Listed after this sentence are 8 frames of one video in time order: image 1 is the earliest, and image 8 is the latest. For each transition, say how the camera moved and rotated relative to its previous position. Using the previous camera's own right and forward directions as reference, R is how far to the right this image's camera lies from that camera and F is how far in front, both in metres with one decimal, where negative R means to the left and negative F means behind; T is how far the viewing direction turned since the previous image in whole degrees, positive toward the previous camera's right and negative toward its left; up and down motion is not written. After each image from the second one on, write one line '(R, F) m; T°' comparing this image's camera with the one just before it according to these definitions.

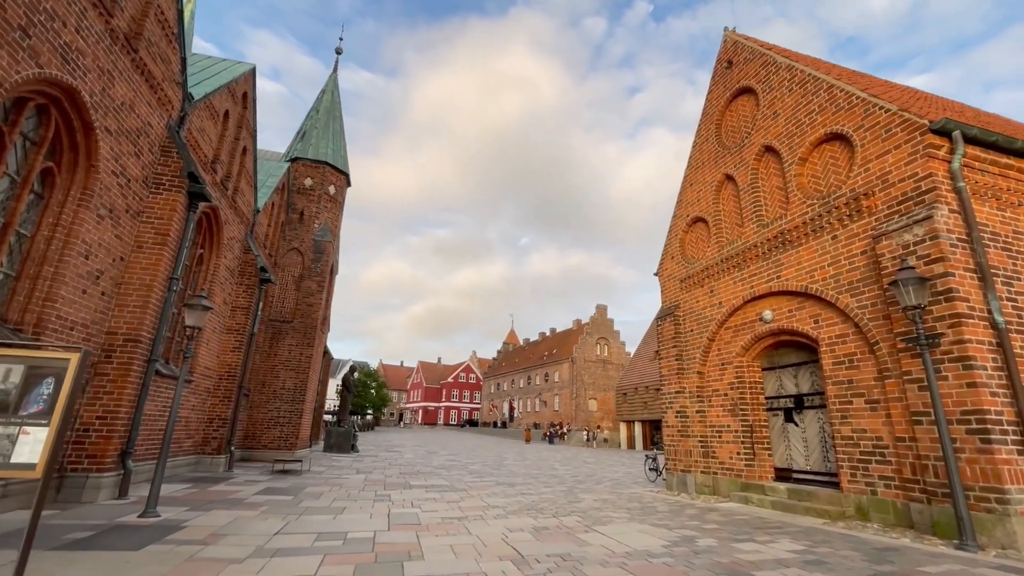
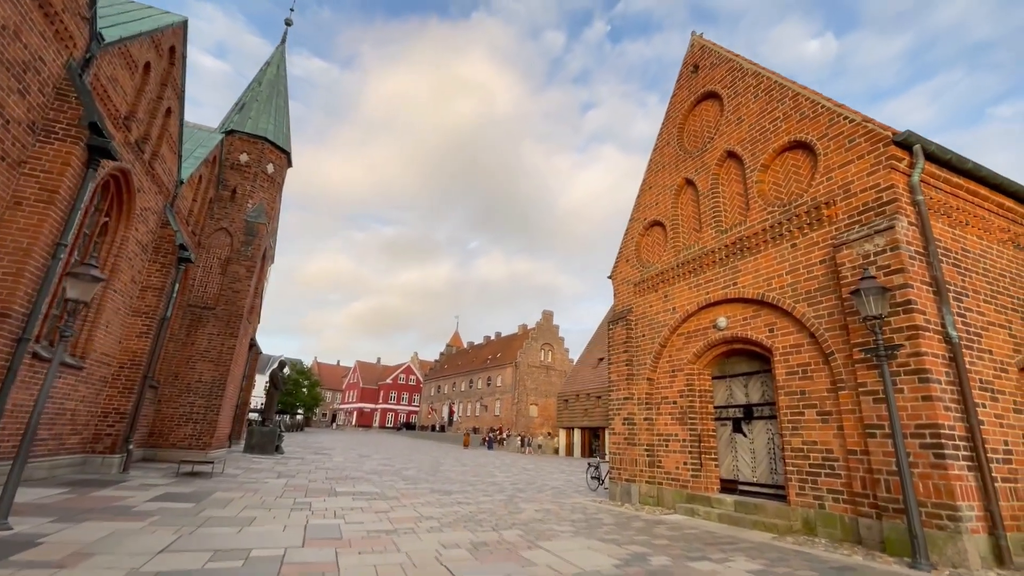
(0.0, +0.6) m; +6°
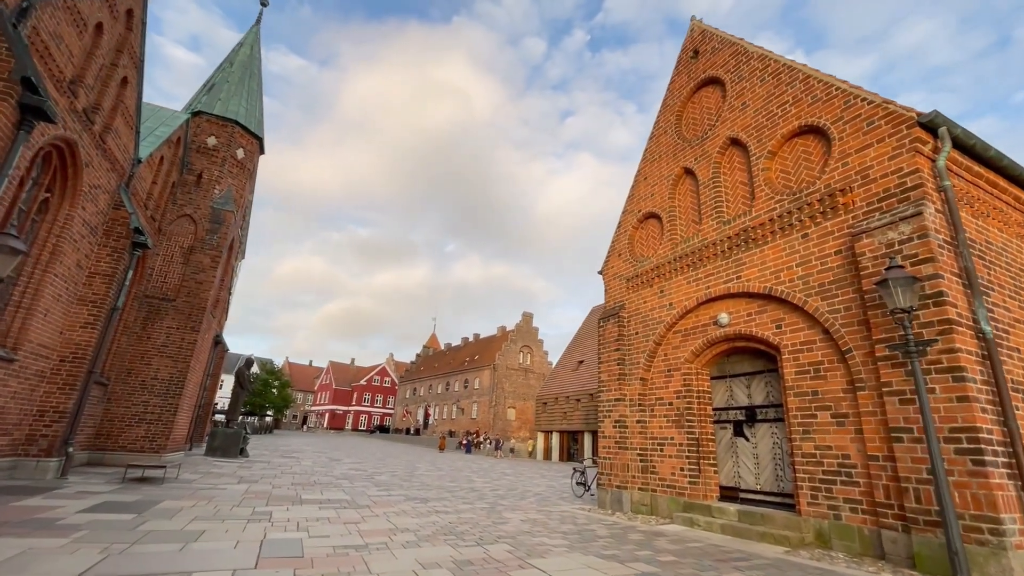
(-0.2, +0.6) m; +3°
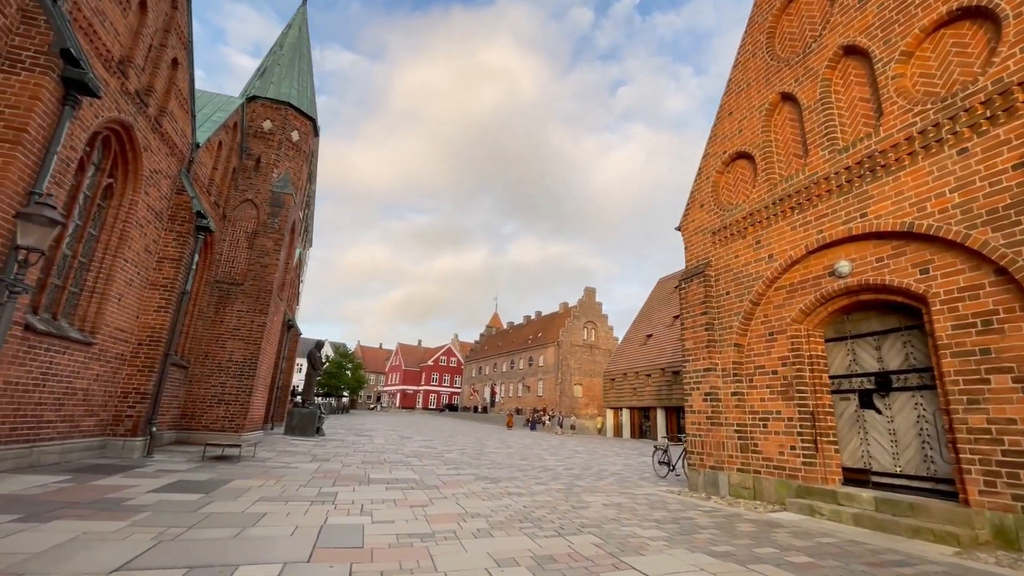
(-0.2, +0.8) m; -7°
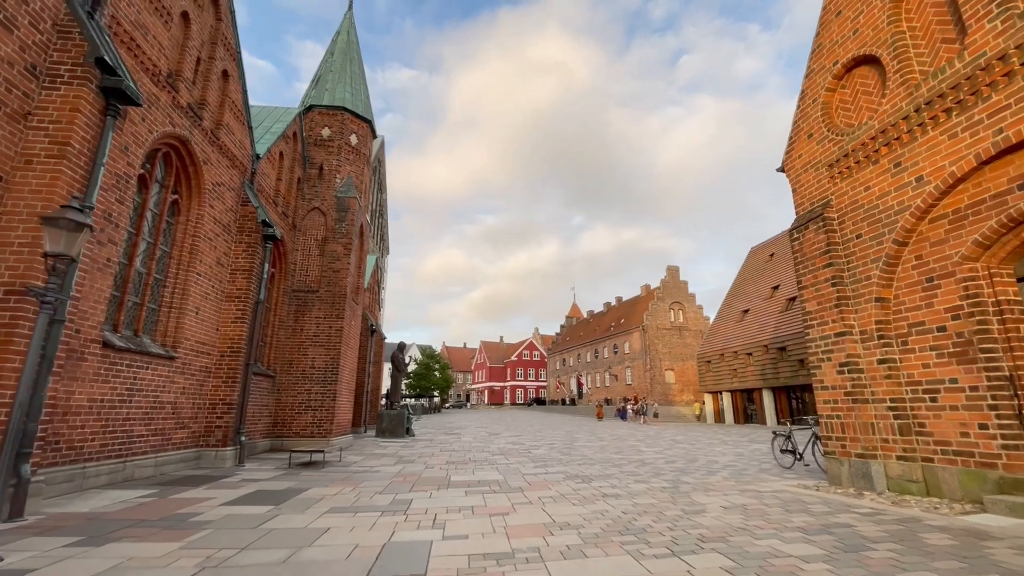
(0.0, +1.0) m; -9°
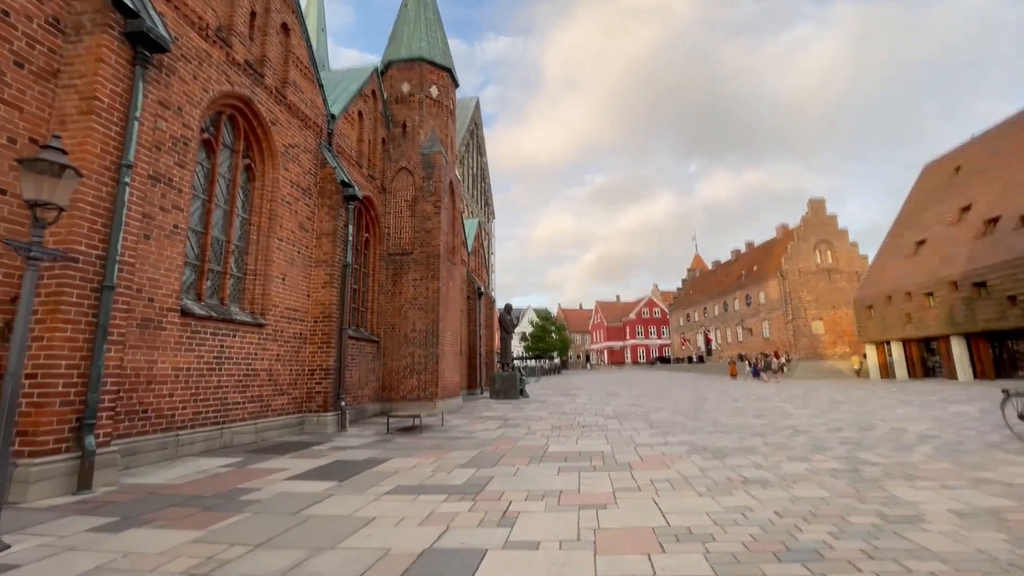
(+0.3, +1.5) m; -14°
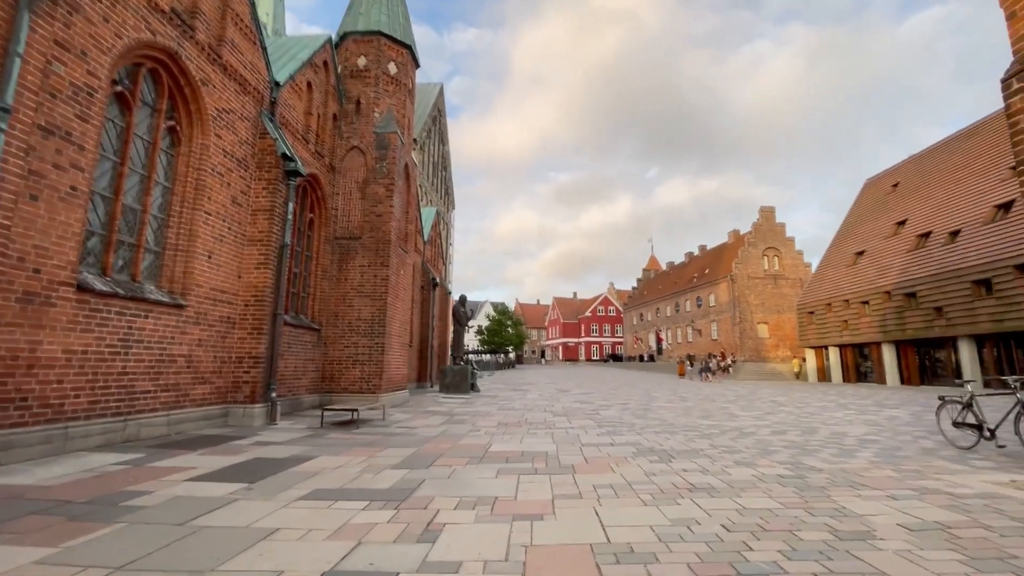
(+0.2, +0.4) m; +5°
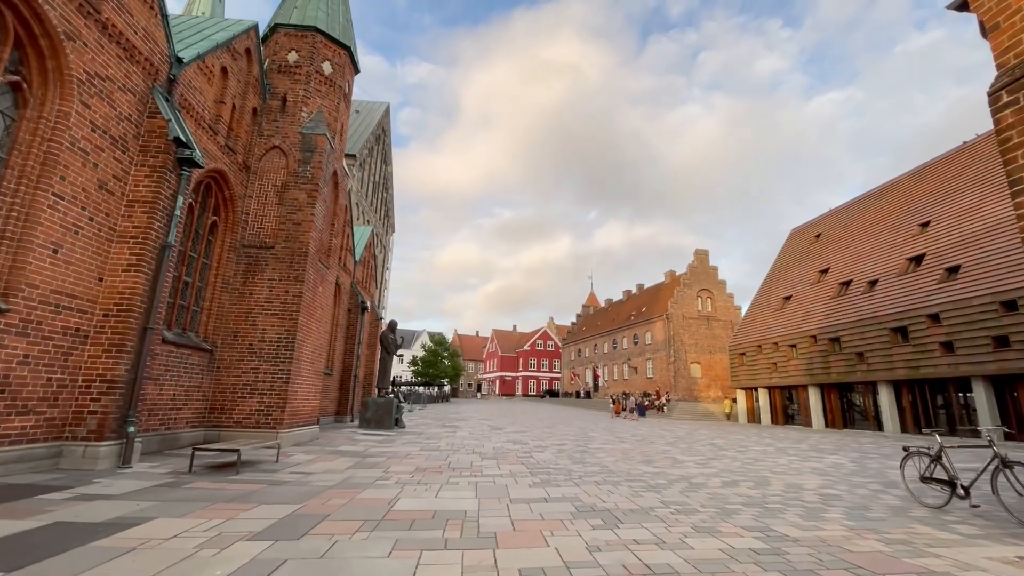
(+0.2, +1.1) m; +7°
